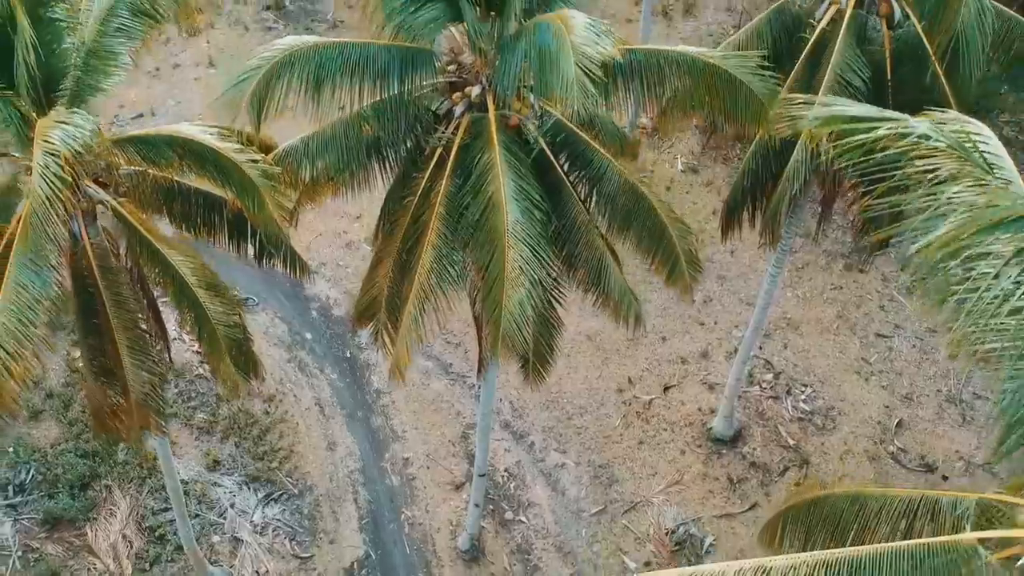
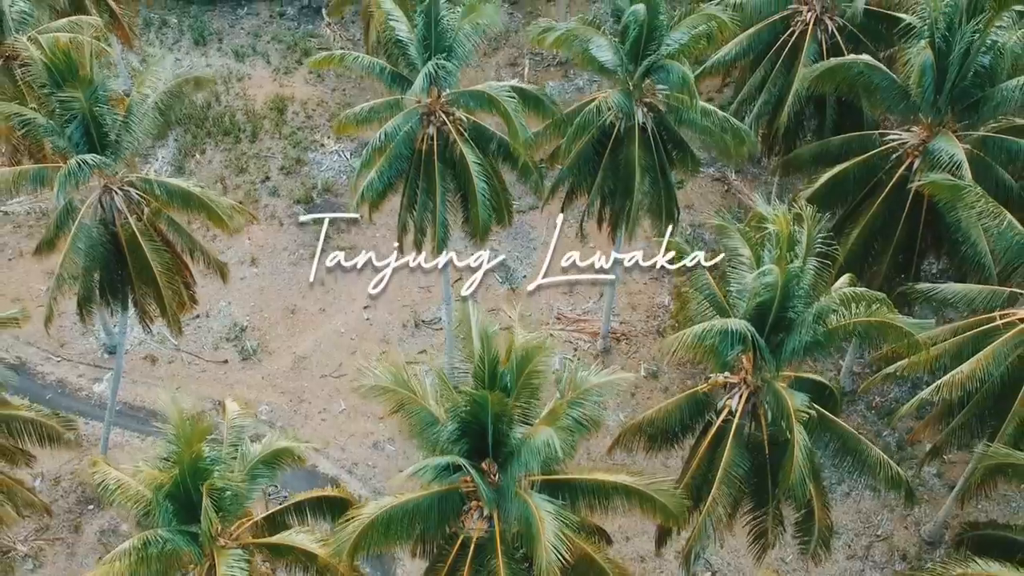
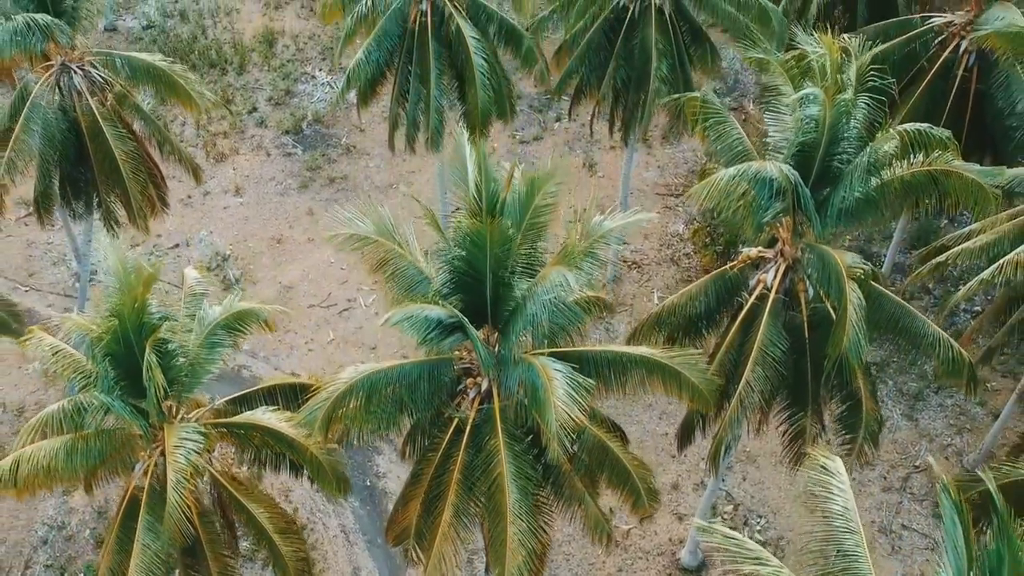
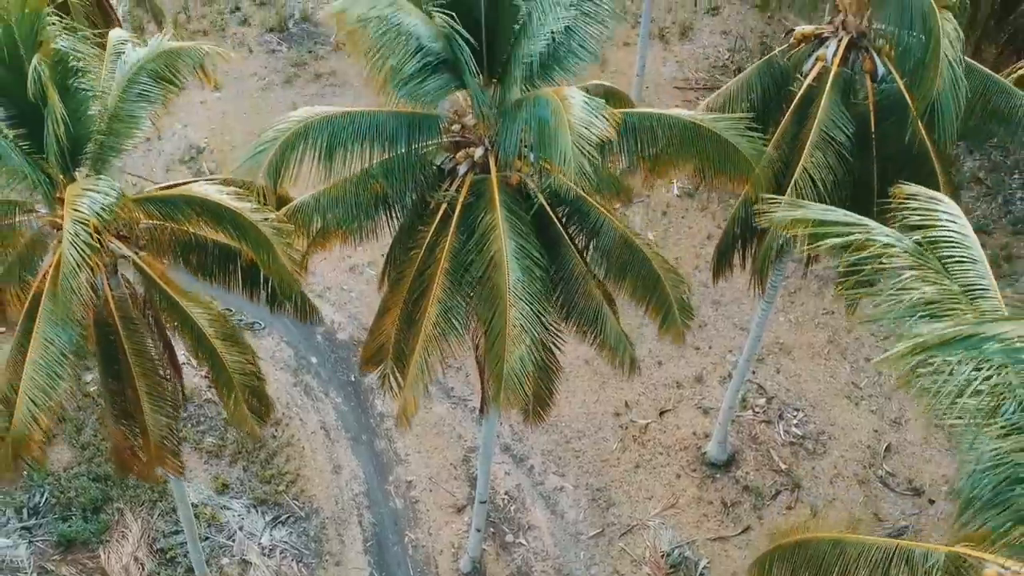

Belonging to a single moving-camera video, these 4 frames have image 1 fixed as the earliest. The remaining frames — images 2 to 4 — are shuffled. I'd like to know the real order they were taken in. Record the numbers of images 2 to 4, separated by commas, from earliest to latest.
4, 3, 2
